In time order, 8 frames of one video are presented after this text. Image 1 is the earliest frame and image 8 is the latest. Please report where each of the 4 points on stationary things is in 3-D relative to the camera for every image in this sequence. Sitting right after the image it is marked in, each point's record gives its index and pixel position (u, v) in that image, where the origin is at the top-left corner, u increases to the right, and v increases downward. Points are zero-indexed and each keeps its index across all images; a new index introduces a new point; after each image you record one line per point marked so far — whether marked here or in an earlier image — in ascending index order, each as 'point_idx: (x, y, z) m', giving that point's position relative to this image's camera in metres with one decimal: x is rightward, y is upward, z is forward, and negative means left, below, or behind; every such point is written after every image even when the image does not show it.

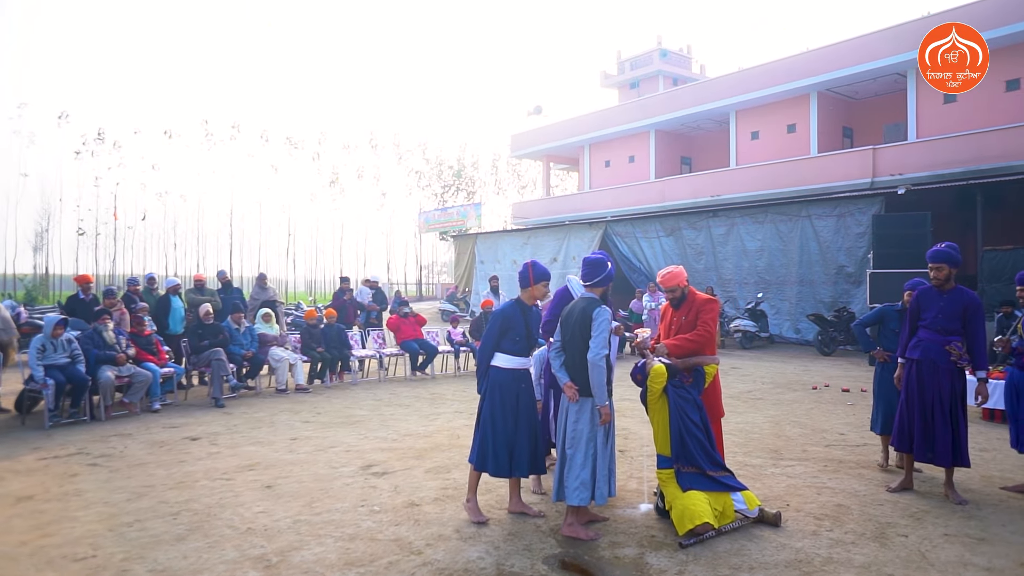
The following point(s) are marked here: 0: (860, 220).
0: (+8.1, +1.6, +16.9) m
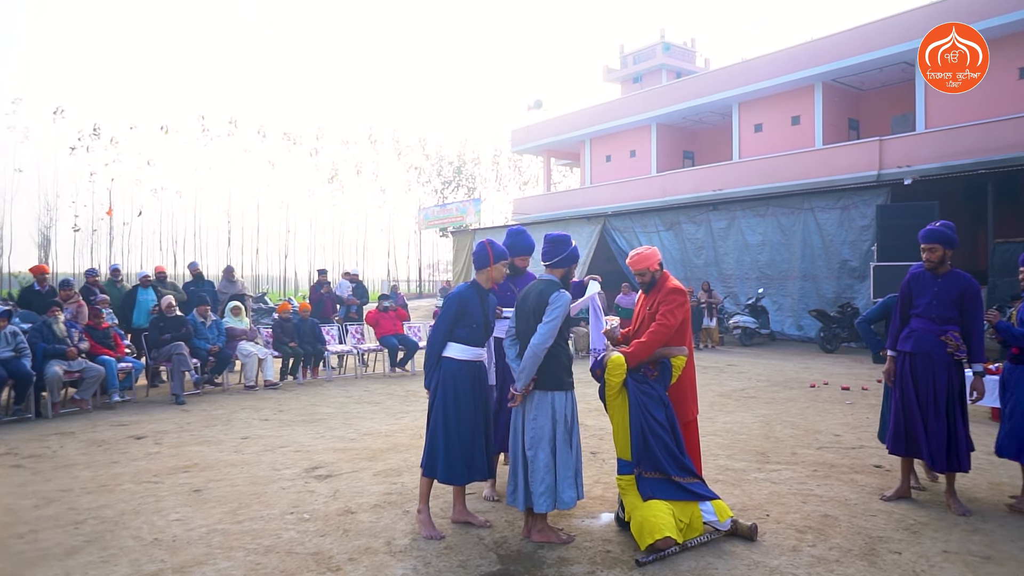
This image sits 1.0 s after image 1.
0: (+7.9, +1.7, +16.3) m
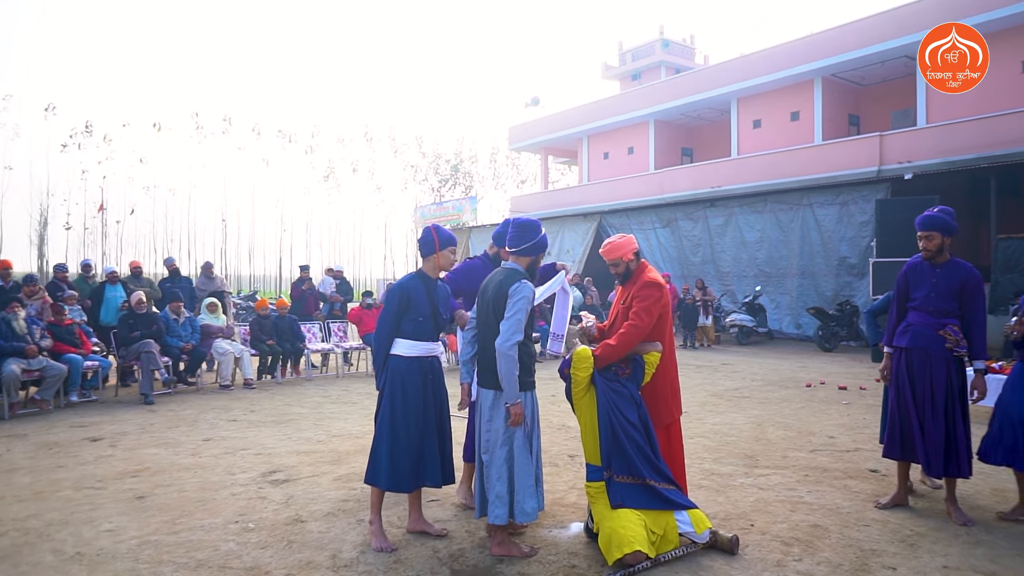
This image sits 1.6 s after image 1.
0: (+7.7, +1.7, +15.9) m
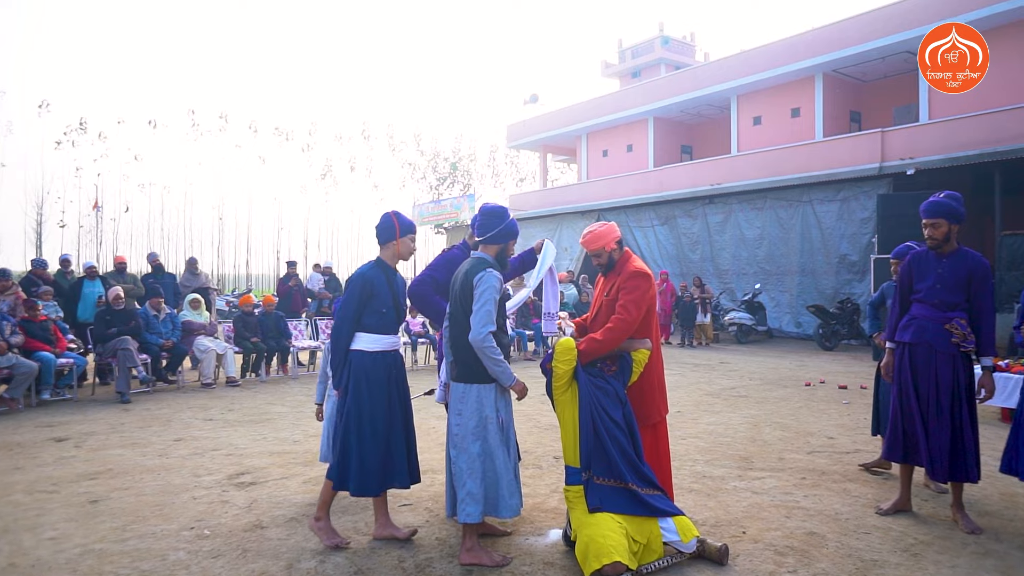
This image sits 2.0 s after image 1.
0: (+7.6, +1.8, +15.6) m
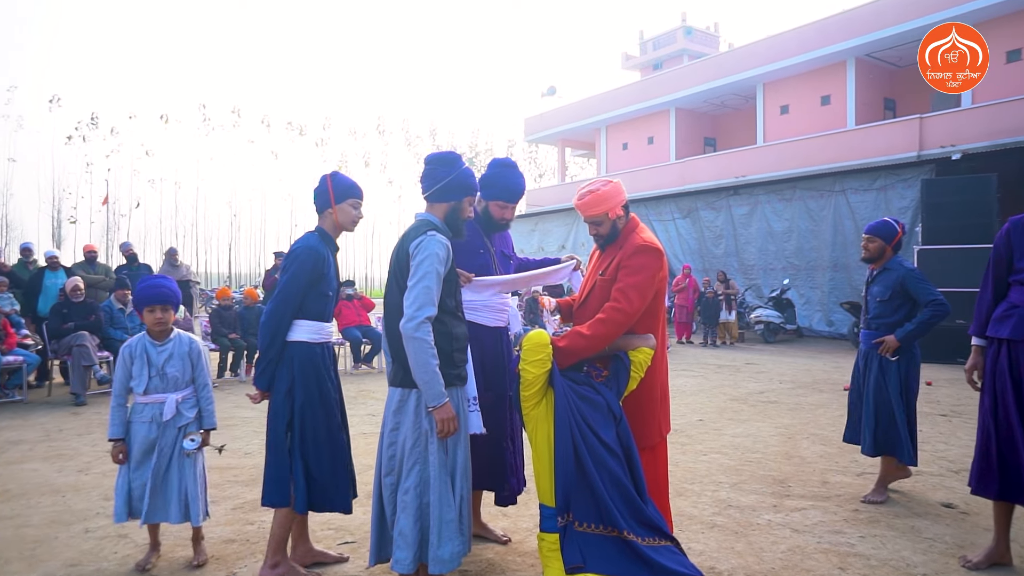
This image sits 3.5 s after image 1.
0: (+7.8, +1.9, +14.5) m
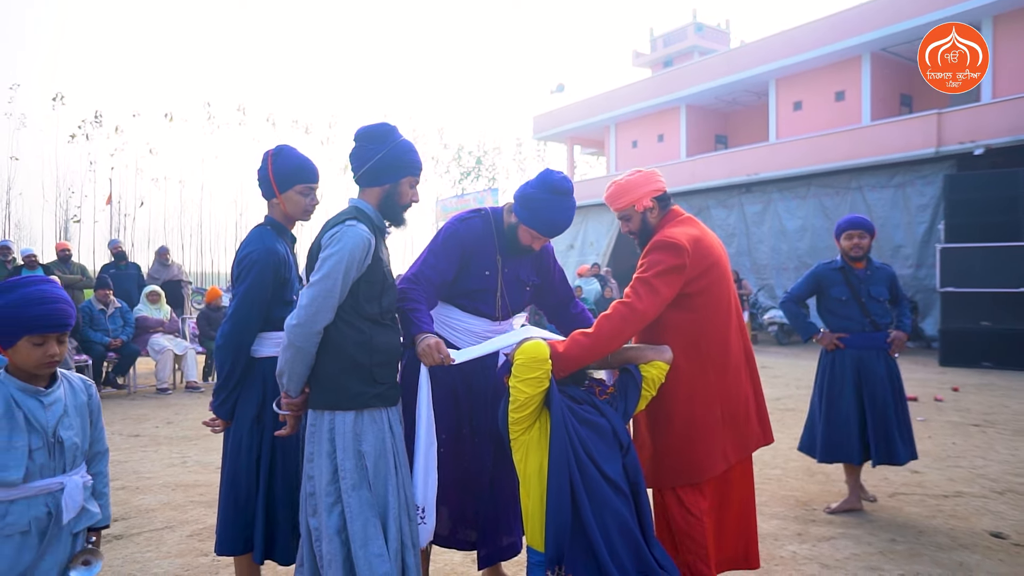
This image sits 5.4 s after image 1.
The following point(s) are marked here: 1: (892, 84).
0: (+7.9, +1.9, +13.9) m
1: (+10.2, +5.5, +19.4) m
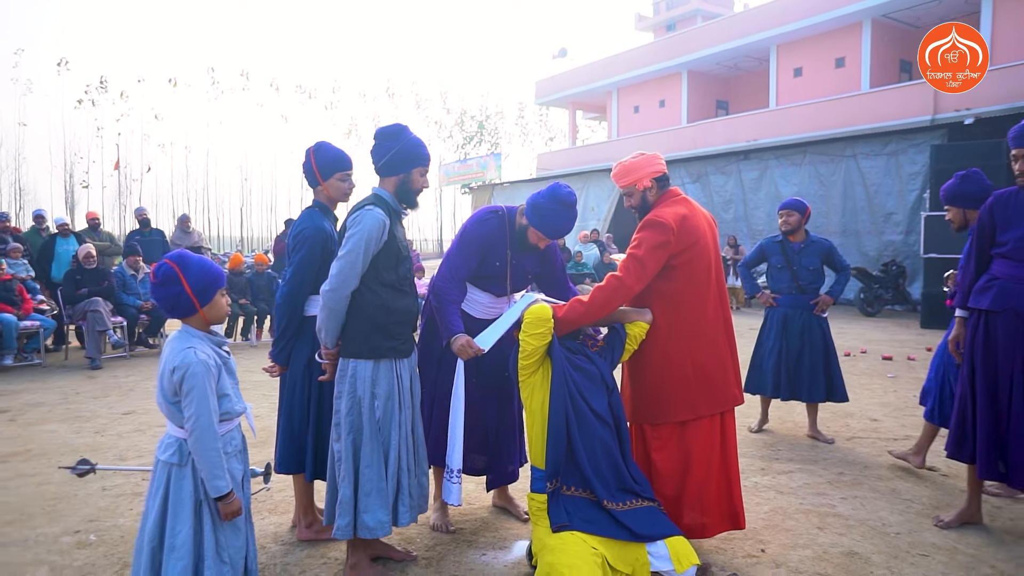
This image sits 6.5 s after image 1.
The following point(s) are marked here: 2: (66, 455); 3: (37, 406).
0: (+8.0, +2.6, +14.3) m
1: (+10.2, +6.4, +19.6) m
2: (-2.6, -1.0, +4.3) m
3: (-3.6, -0.9, +5.6) m
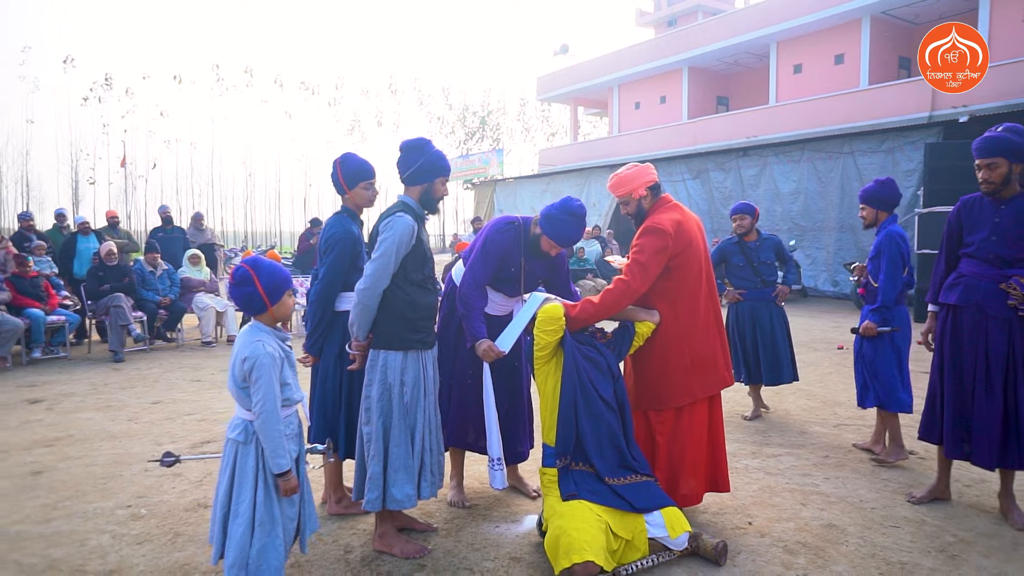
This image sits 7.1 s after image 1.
0: (+8.0, +2.7, +14.6) m
1: (+10.3, +6.6, +19.9) m
2: (-2.6, -1.0, +4.6) m
3: (-3.6, -0.9, +5.9) m
